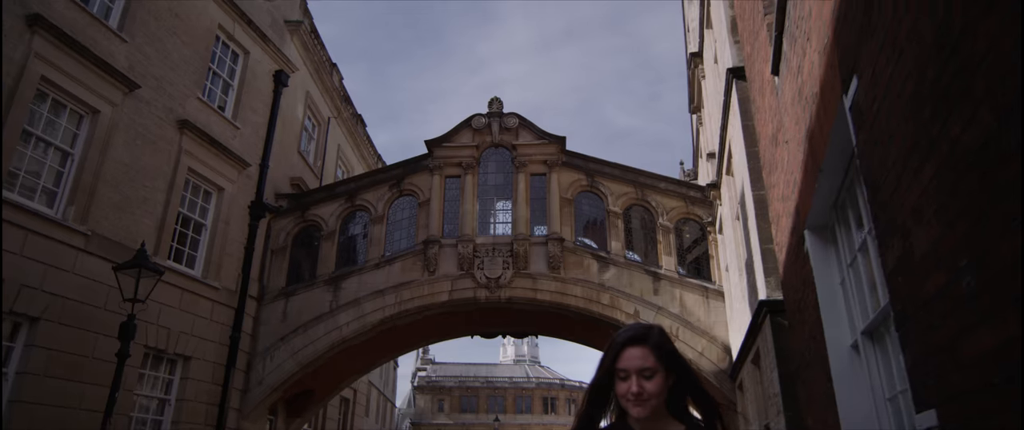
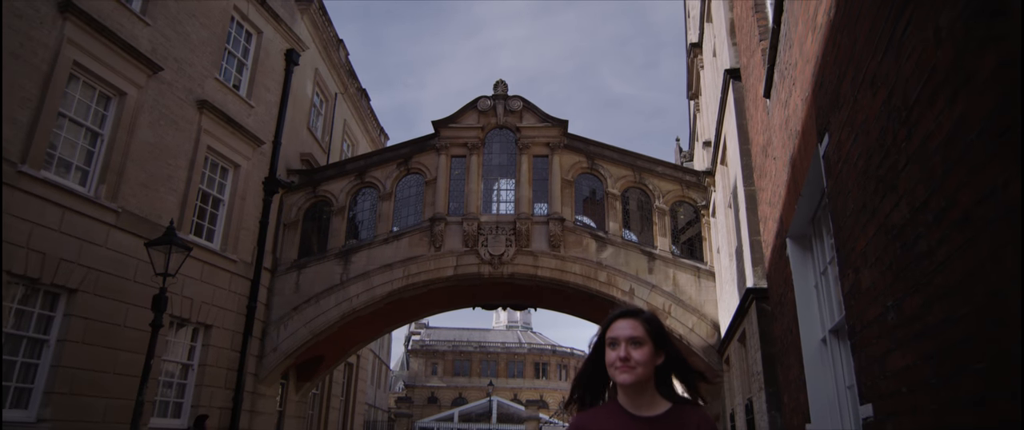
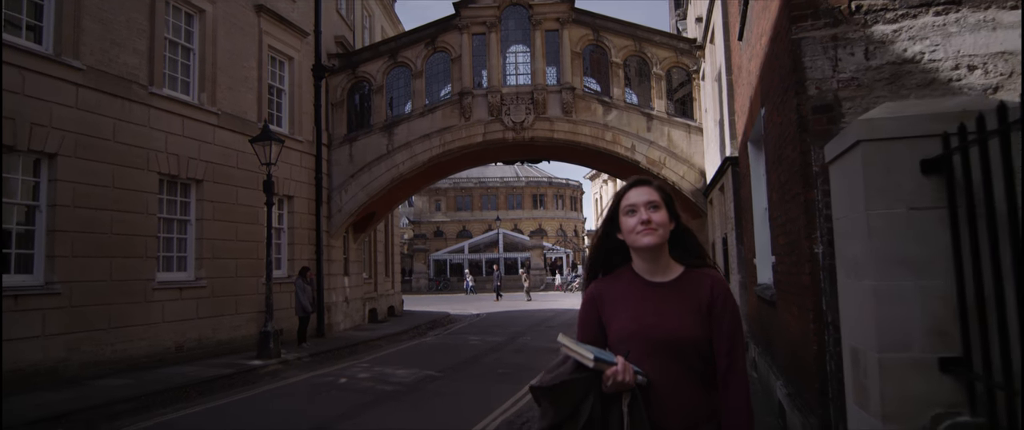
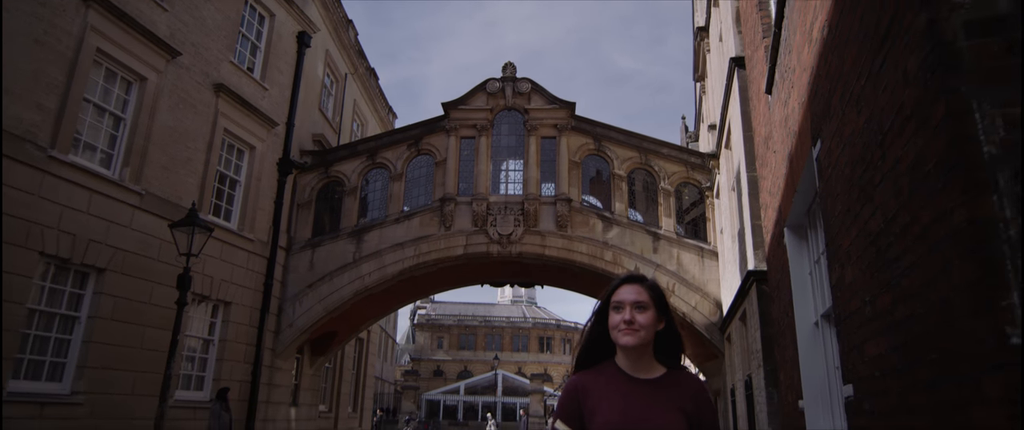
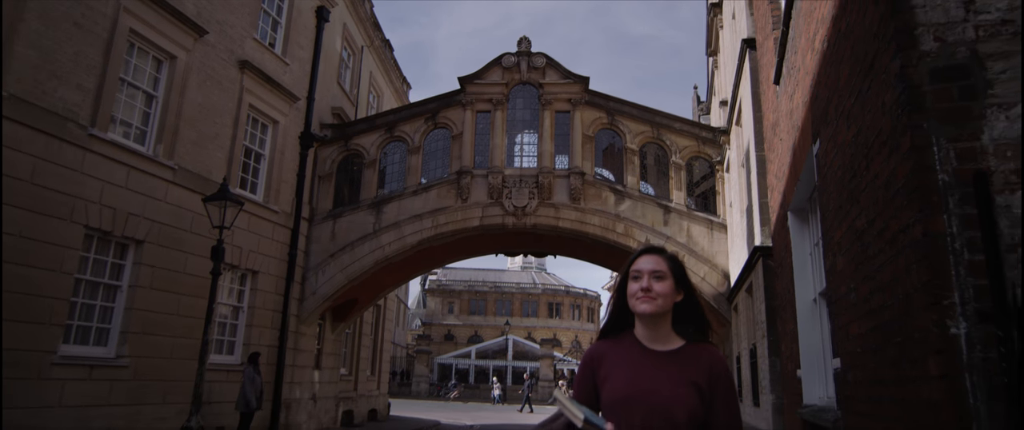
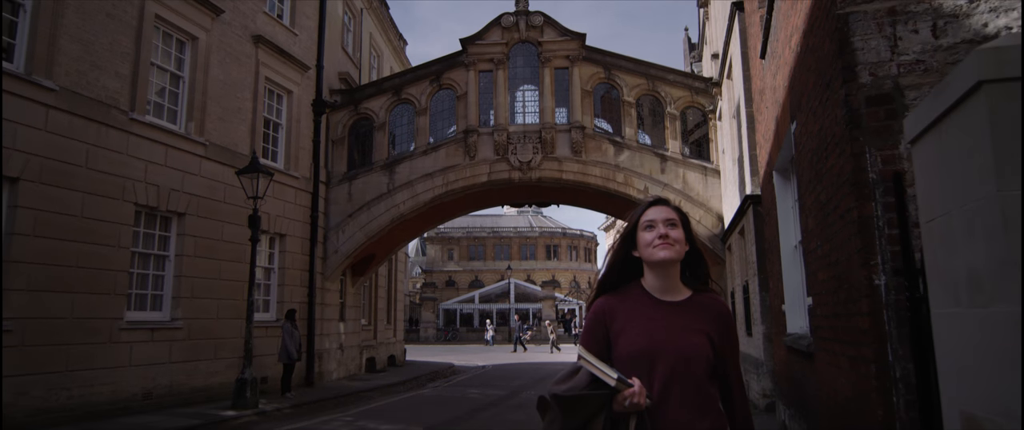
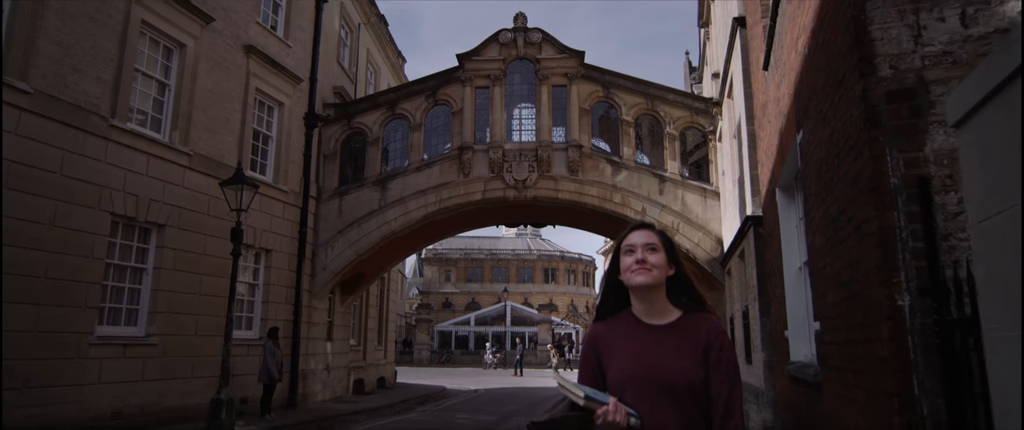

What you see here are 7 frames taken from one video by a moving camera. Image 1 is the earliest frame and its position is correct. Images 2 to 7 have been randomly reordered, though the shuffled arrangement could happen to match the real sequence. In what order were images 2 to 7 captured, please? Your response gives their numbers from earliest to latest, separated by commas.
2, 4, 5, 7, 6, 3
